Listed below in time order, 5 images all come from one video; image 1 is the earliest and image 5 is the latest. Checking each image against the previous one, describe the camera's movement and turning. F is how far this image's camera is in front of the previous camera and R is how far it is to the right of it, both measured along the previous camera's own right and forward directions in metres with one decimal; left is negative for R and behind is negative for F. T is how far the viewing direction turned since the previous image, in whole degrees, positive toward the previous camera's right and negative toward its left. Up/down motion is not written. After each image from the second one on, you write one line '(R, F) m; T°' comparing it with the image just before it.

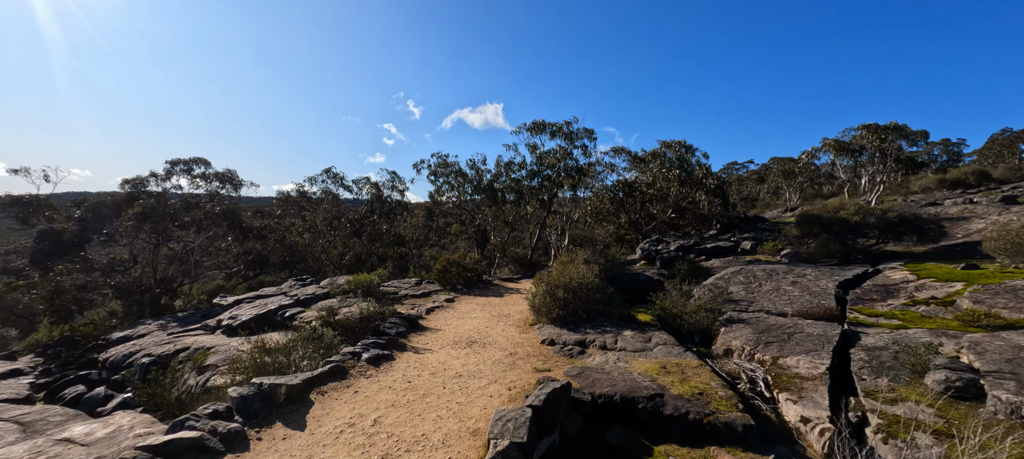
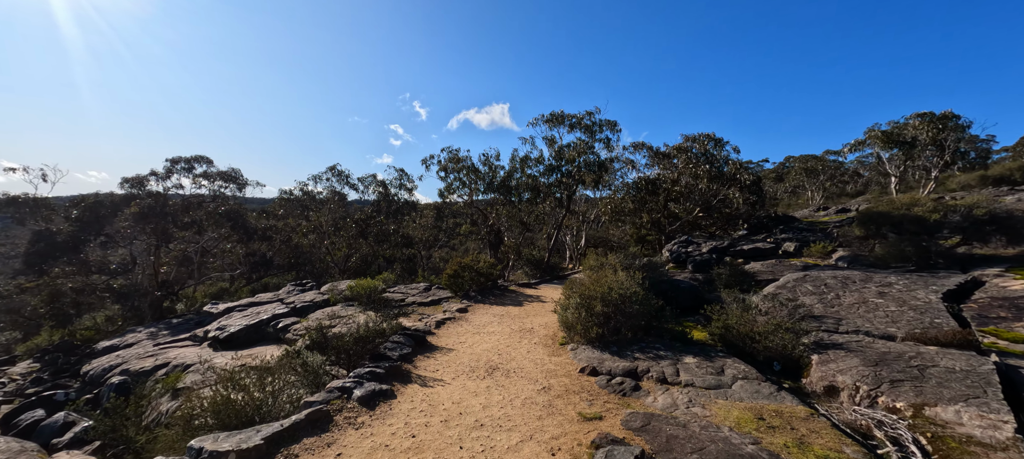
(-0.4, +1.5) m; -1°
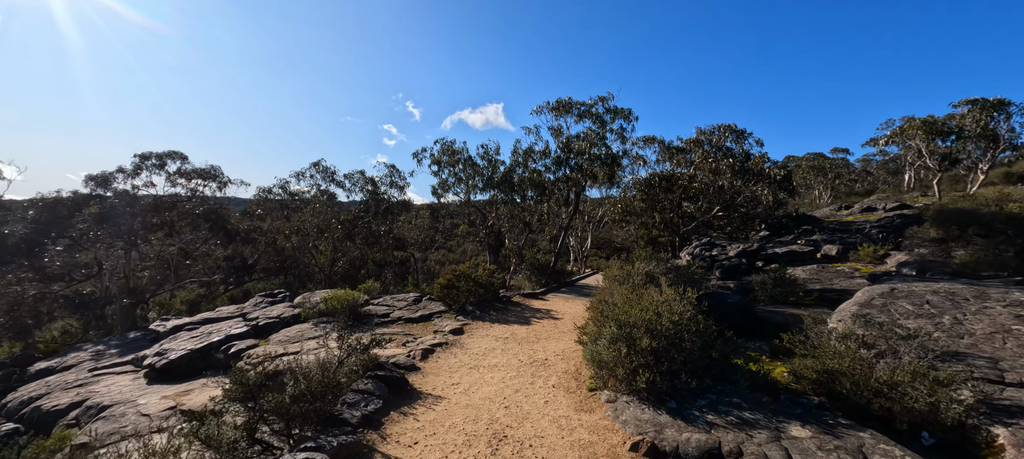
(-0.2, +2.0) m; 0°
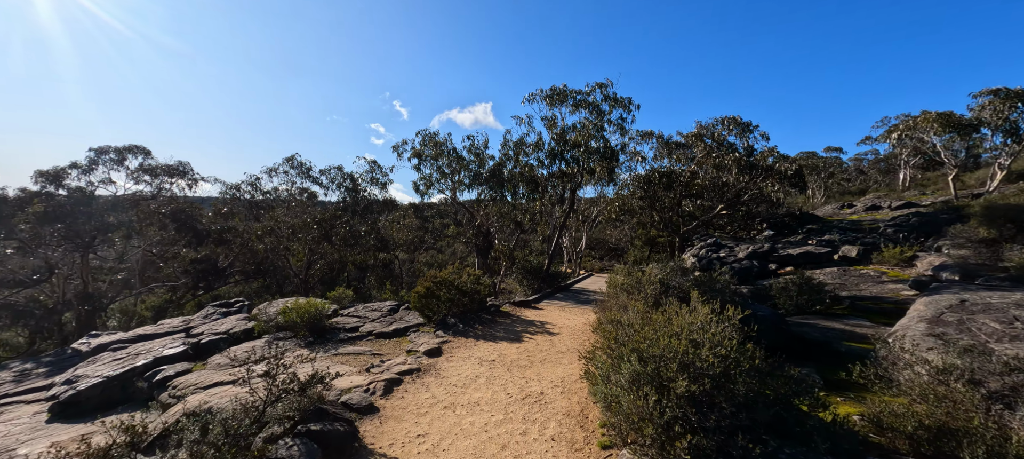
(+0.1, +1.5) m; +1°
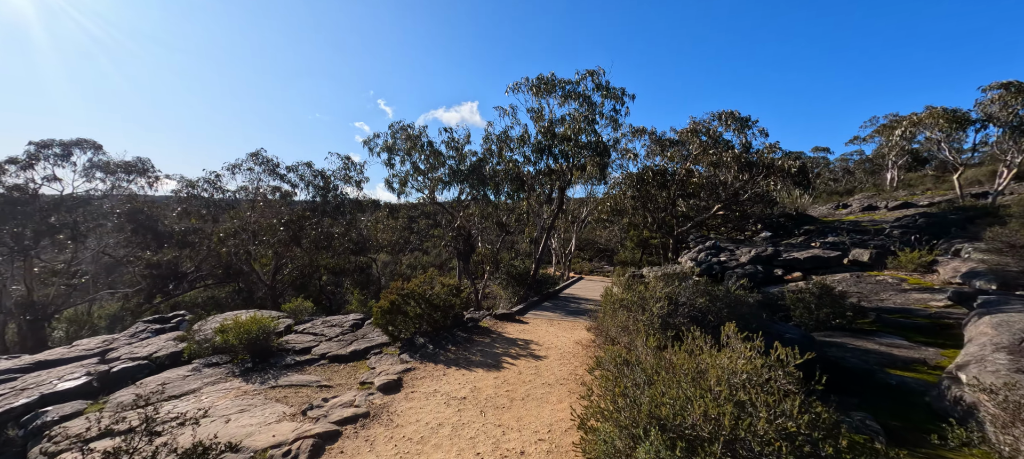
(+0.2, +1.4) m; +2°
